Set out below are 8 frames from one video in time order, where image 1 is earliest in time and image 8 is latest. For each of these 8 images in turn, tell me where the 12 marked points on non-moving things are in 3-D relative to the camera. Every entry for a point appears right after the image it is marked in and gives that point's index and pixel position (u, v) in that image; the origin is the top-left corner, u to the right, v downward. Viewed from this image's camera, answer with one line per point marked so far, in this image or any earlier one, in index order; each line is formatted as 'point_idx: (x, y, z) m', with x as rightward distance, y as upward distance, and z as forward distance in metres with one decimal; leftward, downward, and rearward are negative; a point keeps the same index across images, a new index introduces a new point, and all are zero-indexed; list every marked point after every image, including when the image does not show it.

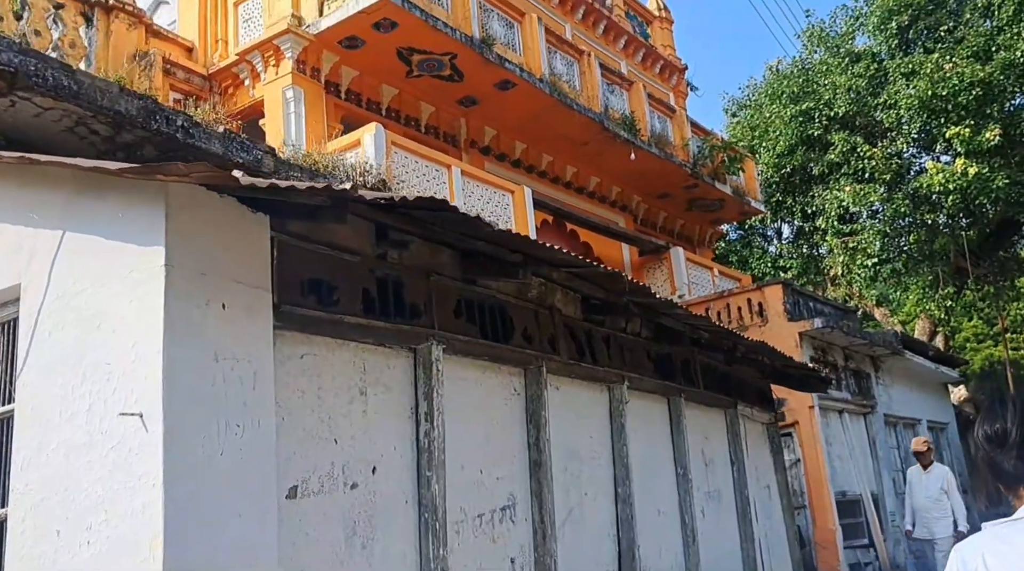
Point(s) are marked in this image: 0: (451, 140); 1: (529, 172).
0: (-0.7, +1.7, +11.1) m
1: (+0.3, +1.5, +12.2) m
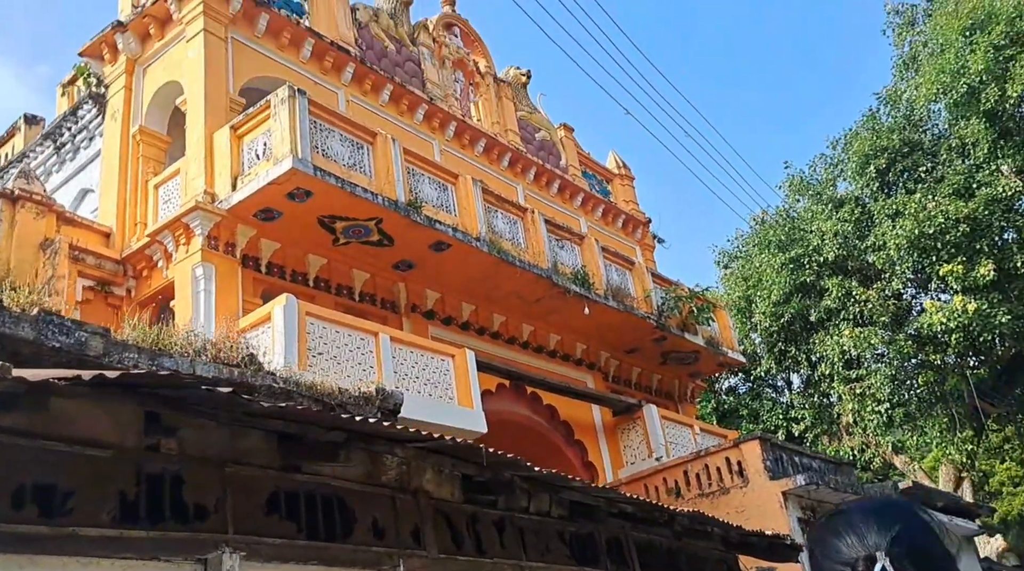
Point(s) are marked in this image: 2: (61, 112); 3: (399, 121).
0: (-1.4, -0.3, +10.6) m
1: (-0.4, -0.6, +11.6) m
2: (-5.4, +2.1, +11.1) m
3: (-1.5, +2.2, +12.3) m
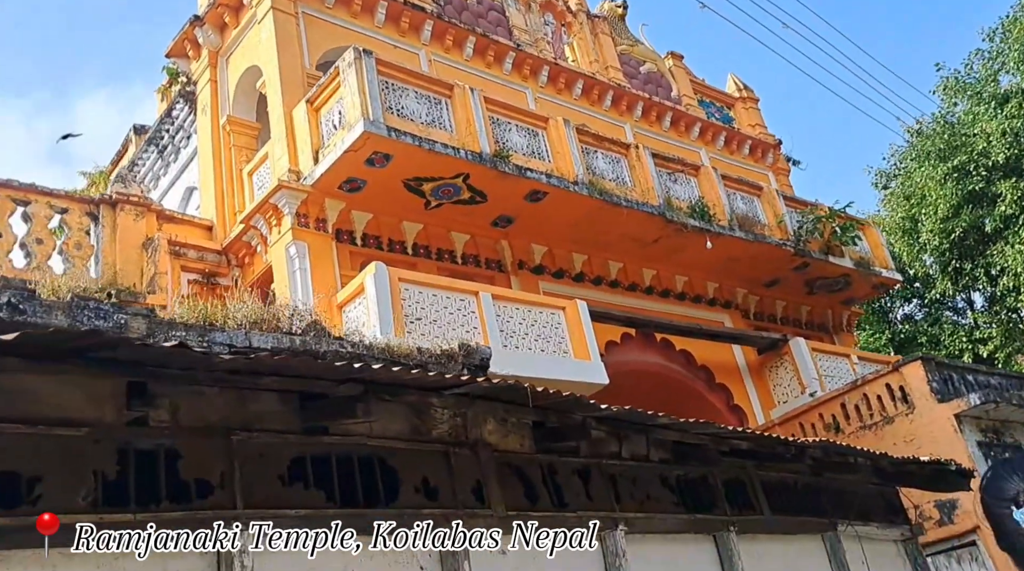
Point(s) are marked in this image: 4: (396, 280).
0: (-0.2, +0.2, +10.1) m
1: (+1.0, 0.0, +11.0) m
2: (-4.3, +2.1, +11.3) m
3: (-0.3, +2.7, +11.7) m
4: (-1.0, +0.1, +8.1) m
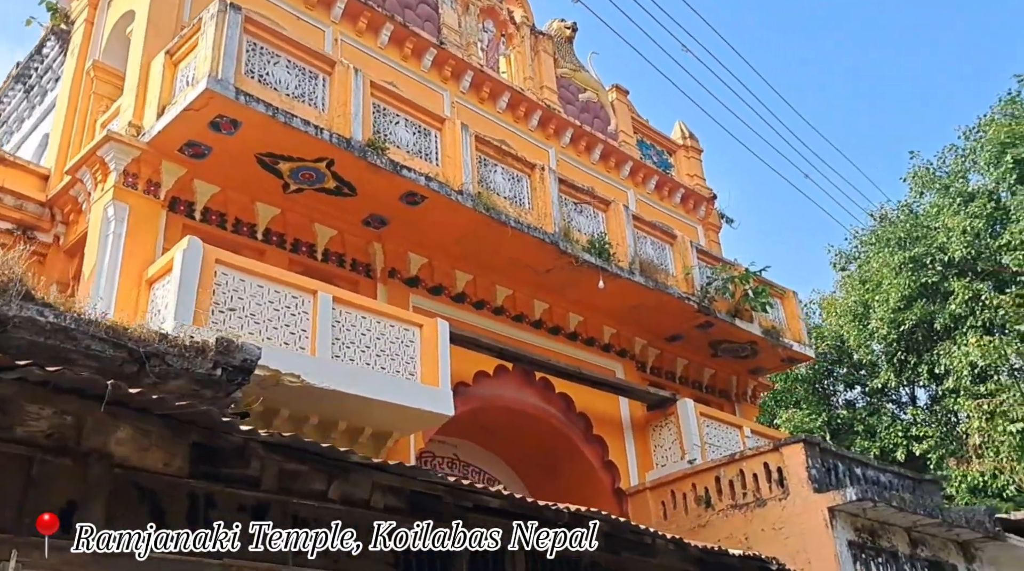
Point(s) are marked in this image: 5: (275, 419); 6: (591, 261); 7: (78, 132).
0: (-1.5, +0.2, +9.2) m
1: (-0.4, -0.3, +10.1) m
2: (-5.3, +2.6, +10.3) m
3: (-1.3, +2.6, +10.9) m
4: (-2.3, +0.2, +7.1) m
5: (-1.9, -1.1, +7.6) m
6: (+0.9, +0.3, +10.0) m
7: (-4.2, +1.5, +9.0) m
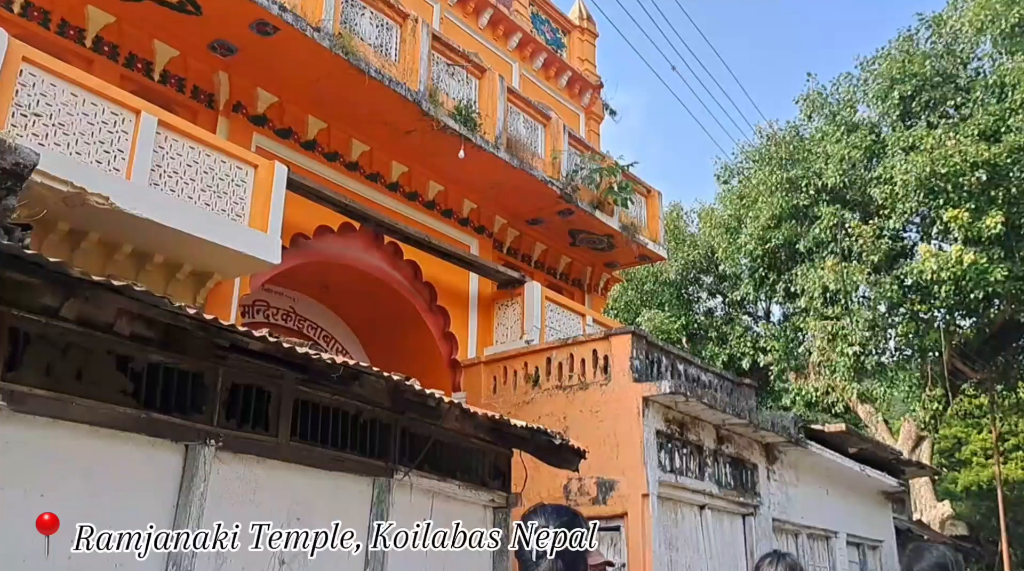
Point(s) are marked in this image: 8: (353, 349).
0: (-2.9, +1.7, +8.6) m
1: (-1.9, +1.3, +9.7) m
2: (-6.4, +4.8, +9.0) m
3: (-2.5, +4.3, +10.0) m
4: (-3.4, +1.6, +6.4) m
5: (-3.3, +0.3, +7.1) m
6: (-0.6, +1.6, +9.7) m
7: (-5.3, +3.3, +7.9) m
8: (-1.9, -0.8, +11.2) m
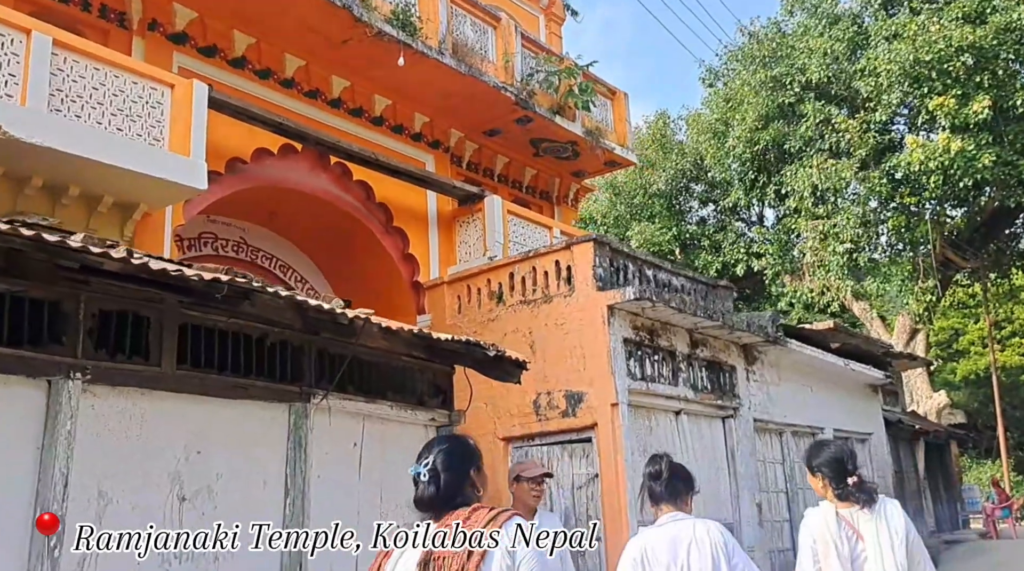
0: (-3.4, +2.3, +8.0) m
1: (-2.4, +2.0, +9.1) m
2: (-7.2, +5.1, +8.1) m
3: (-3.3, +5.0, +9.2) m
4: (-4.0, +2.0, +5.9) m
5: (-3.8, +0.8, +6.7) m
6: (-1.2, +2.5, +9.1) m
7: (-6.0, +3.7, +7.2) m
8: (-2.3, +0.1, +10.8) m
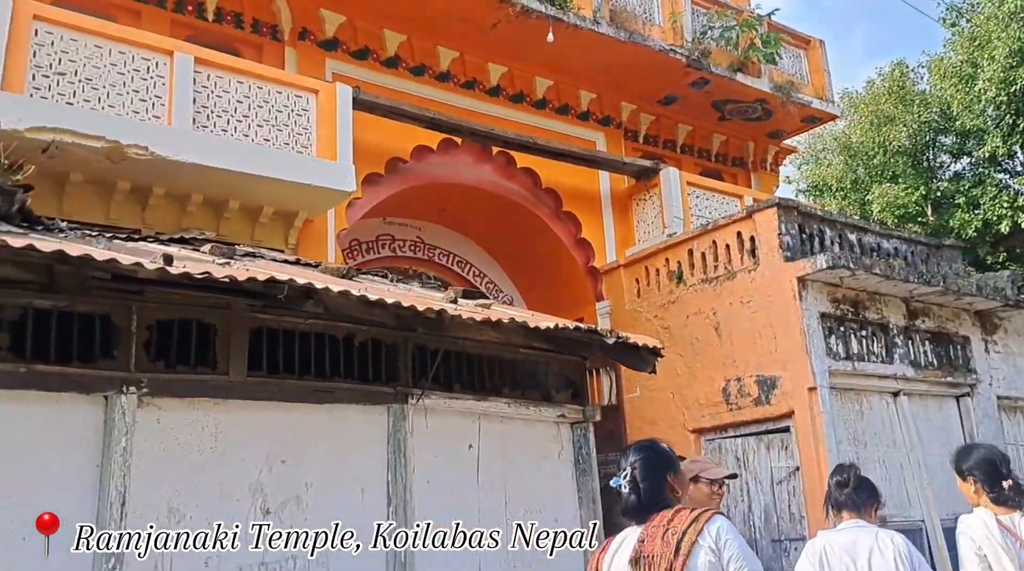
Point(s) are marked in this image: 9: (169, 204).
0: (-2.2, +2.2, +8.2) m
1: (-0.9, +2.1, +9.0) m
2: (-6.0, +4.8, +9.3) m
3: (-1.9, +5.0, +9.3) m
4: (-3.2, +1.8, +6.3) m
5: (-2.7, +0.7, +7.0) m
6: (+0.2, +2.6, +8.6) m
7: (-4.9, +3.4, +8.1) m
8: (-0.2, +0.2, +10.6) m
9: (-2.6, +0.6, +7.2) m
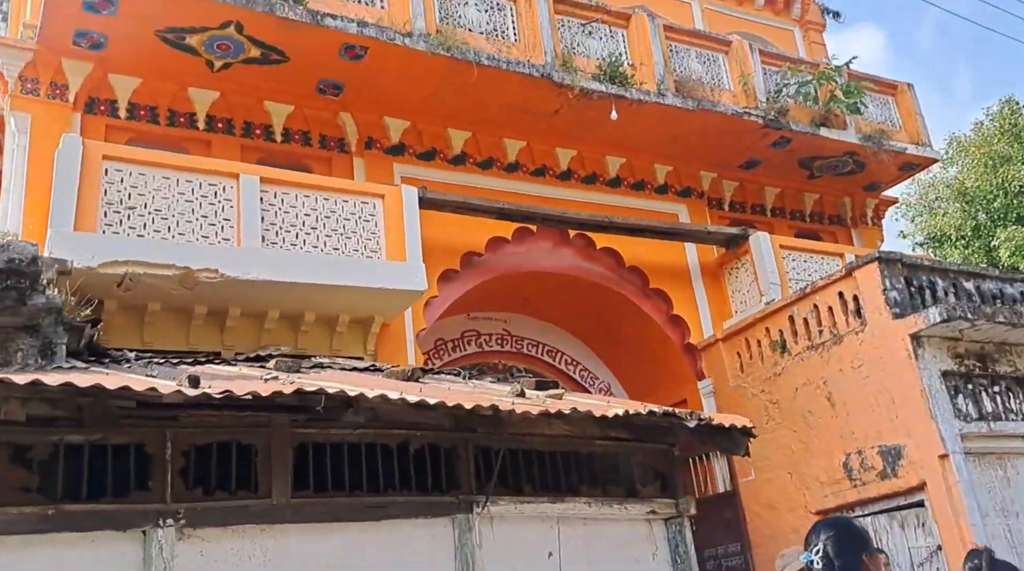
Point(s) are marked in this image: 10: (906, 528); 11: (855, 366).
0: (-1.6, +1.3, +8.3) m
1: (-0.2, +1.1, +8.9) m
2: (-5.4, +3.3, +10.1) m
3: (-1.4, +3.9, +9.6) m
4: (-2.9, +0.9, +6.5) m
5: (-2.2, -0.3, +7.0) m
6: (+0.8, +1.8, +8.5) m
7: (-4.5, +2.1, +8.7) m
8: (+0.8, -0.8, +10.3) m
9: (-2.0, -0.3, +7.2) m
10: (+3.1, -1.9, +7.2) m
11: (+2.8, -0.7, +7.7) m
